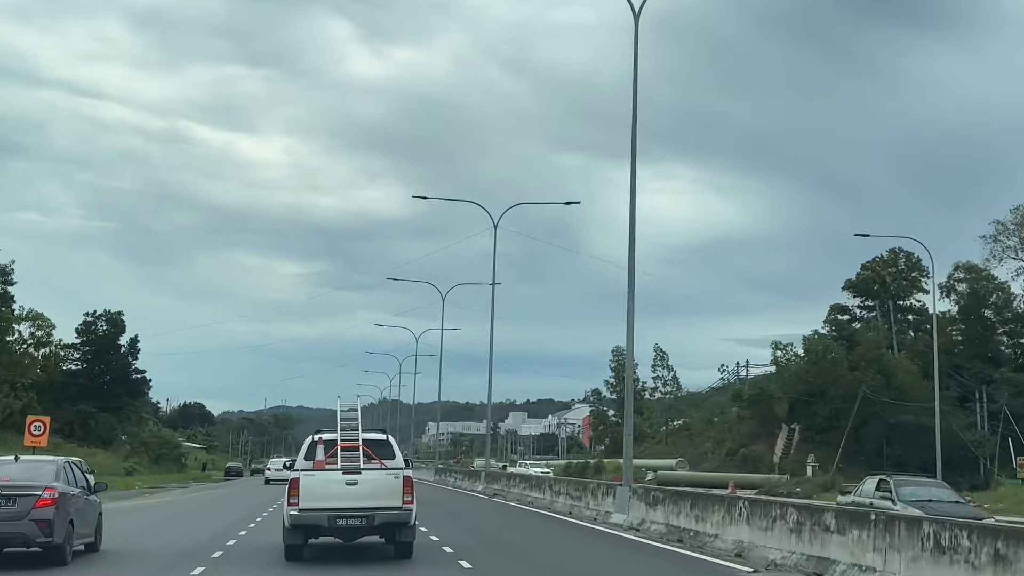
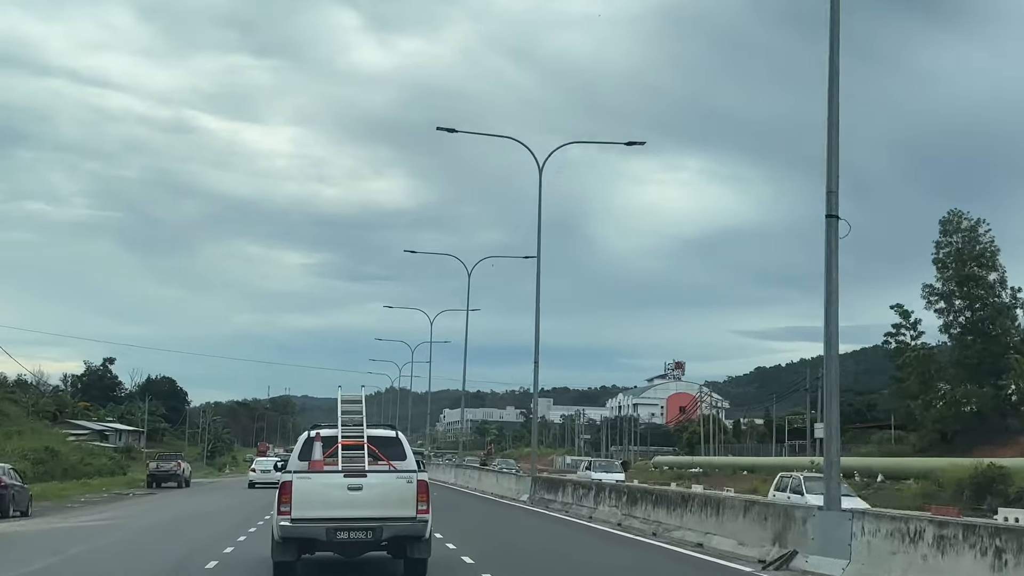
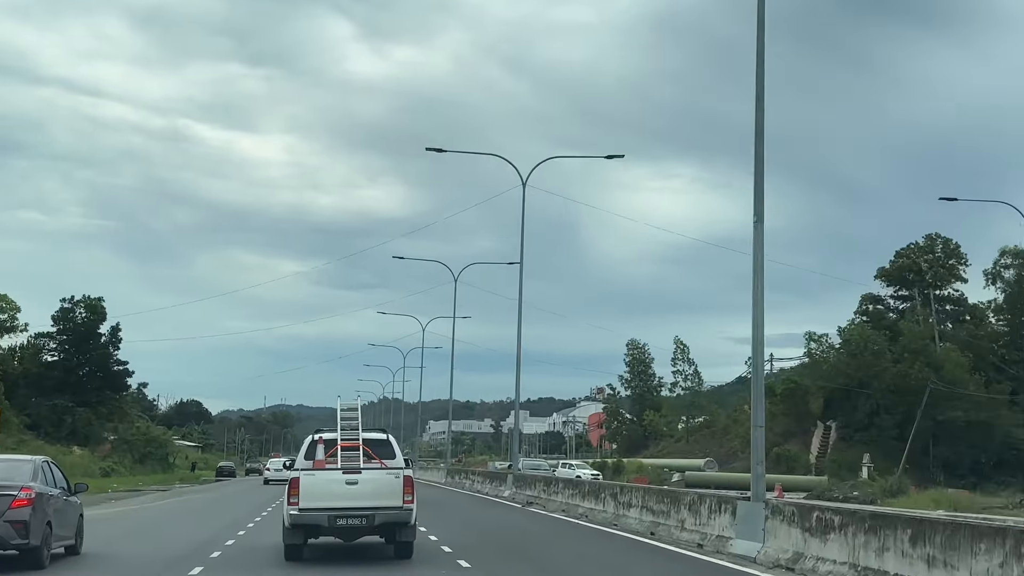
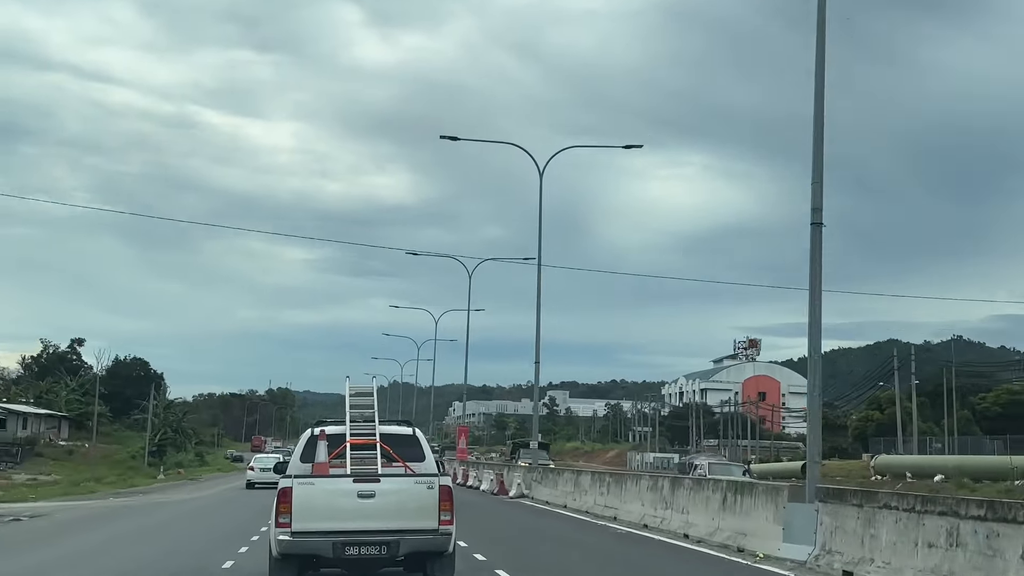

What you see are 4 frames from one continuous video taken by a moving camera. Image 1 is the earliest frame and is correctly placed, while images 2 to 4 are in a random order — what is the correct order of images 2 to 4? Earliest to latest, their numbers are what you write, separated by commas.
3, 2, 4
